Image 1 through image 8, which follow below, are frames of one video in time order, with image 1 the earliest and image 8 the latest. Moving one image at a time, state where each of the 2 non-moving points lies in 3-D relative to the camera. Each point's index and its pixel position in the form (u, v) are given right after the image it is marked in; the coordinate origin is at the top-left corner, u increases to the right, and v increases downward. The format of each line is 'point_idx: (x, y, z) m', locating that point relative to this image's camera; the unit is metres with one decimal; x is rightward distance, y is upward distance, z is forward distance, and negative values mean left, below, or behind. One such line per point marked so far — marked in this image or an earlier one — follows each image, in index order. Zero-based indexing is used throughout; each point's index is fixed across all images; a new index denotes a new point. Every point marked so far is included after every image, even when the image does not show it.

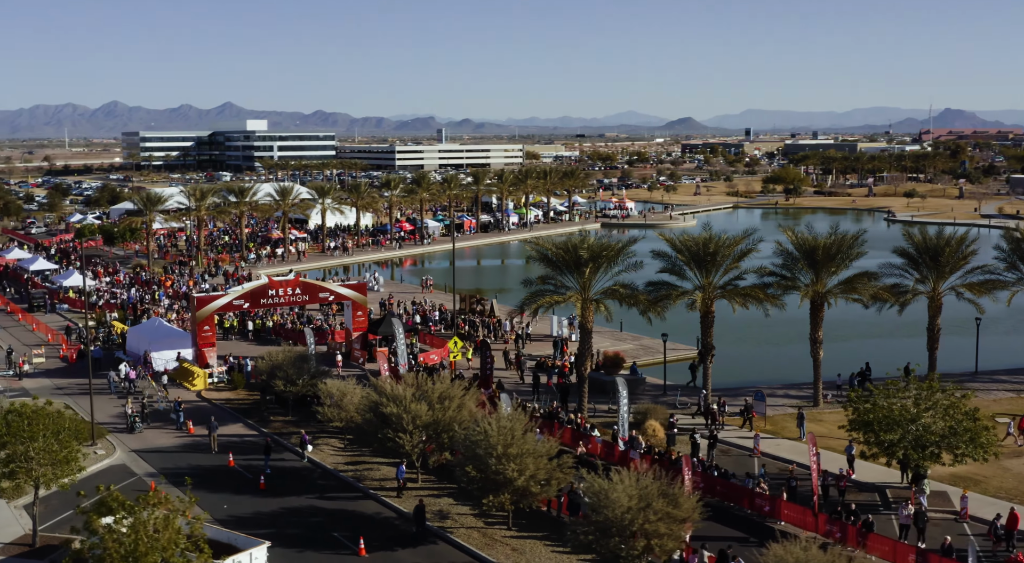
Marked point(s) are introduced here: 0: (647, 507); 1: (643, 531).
0: (+2.5, -4.3, +19.9) m
1: (+2.4, -4.7, +19.6) m
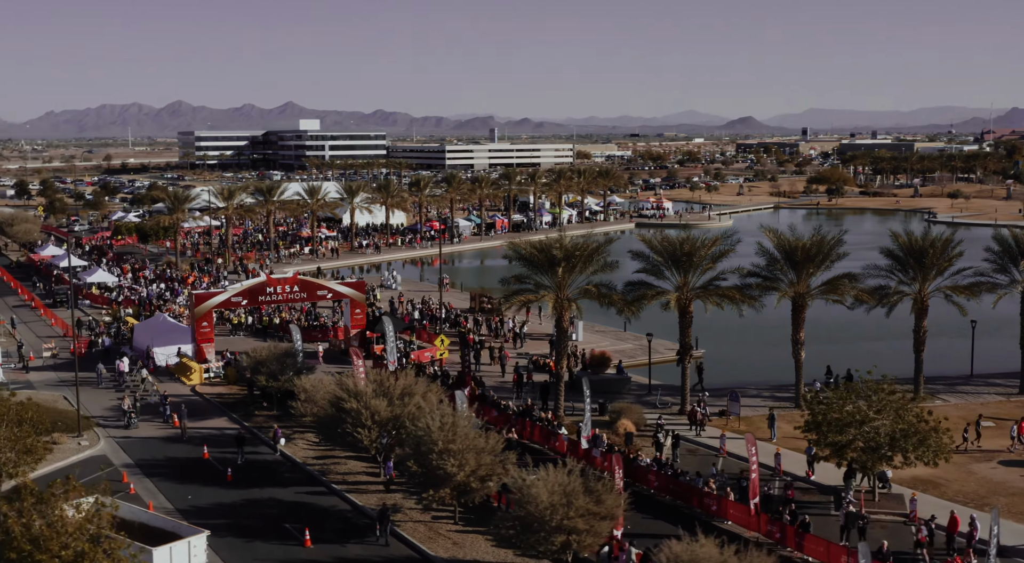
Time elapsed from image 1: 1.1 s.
0: (+1.1, -4.3, +20.1) m
1: (+0.9, -4.7, +19.9) m
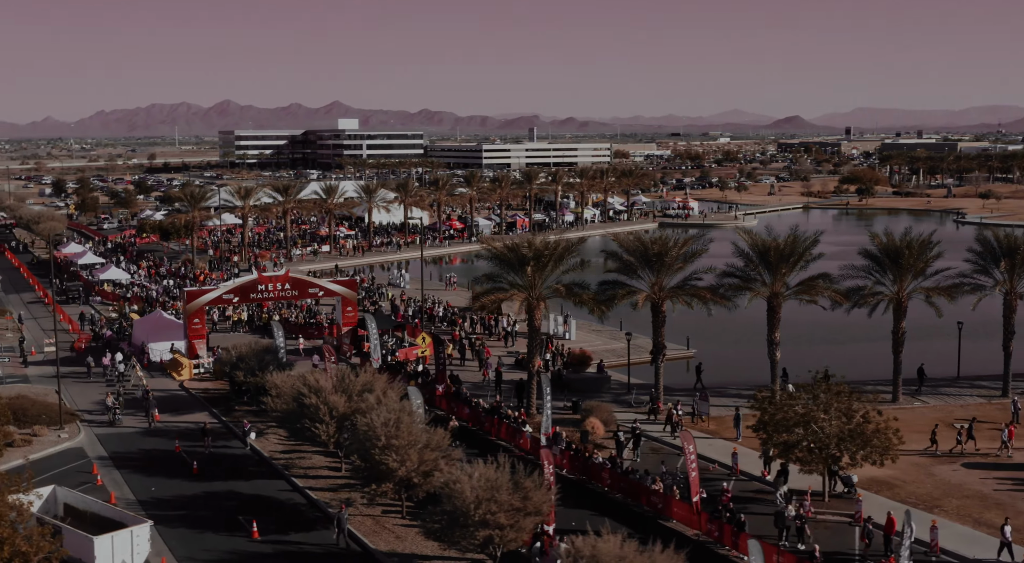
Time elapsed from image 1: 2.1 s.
0: (-0.4, -4.3, +20.4) m
1: (-0.6, -4.7, +20.2) m
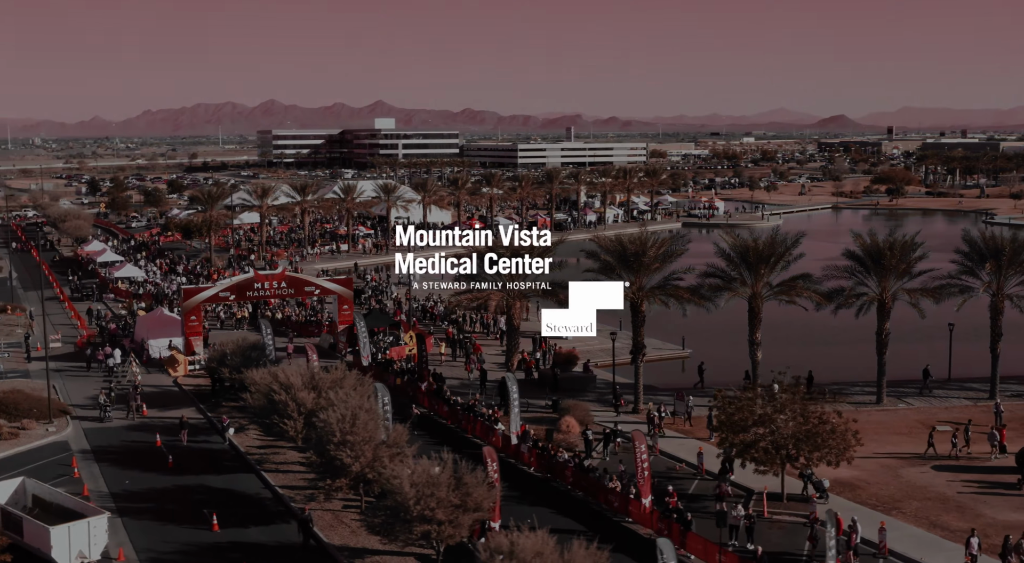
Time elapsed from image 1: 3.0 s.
0: (-1.6, -4.2, +20.7) m
1: (-1.8, -4.6, +20.5) m
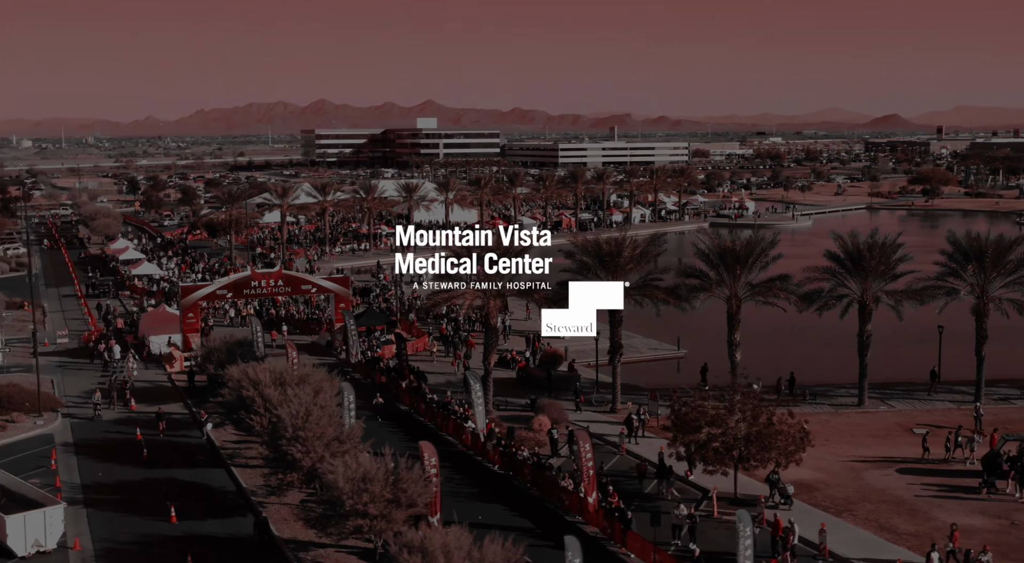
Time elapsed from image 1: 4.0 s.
0: (-3.0, -4.2, +21.1) m
1: (-3.1, -4.6, +20.9) m
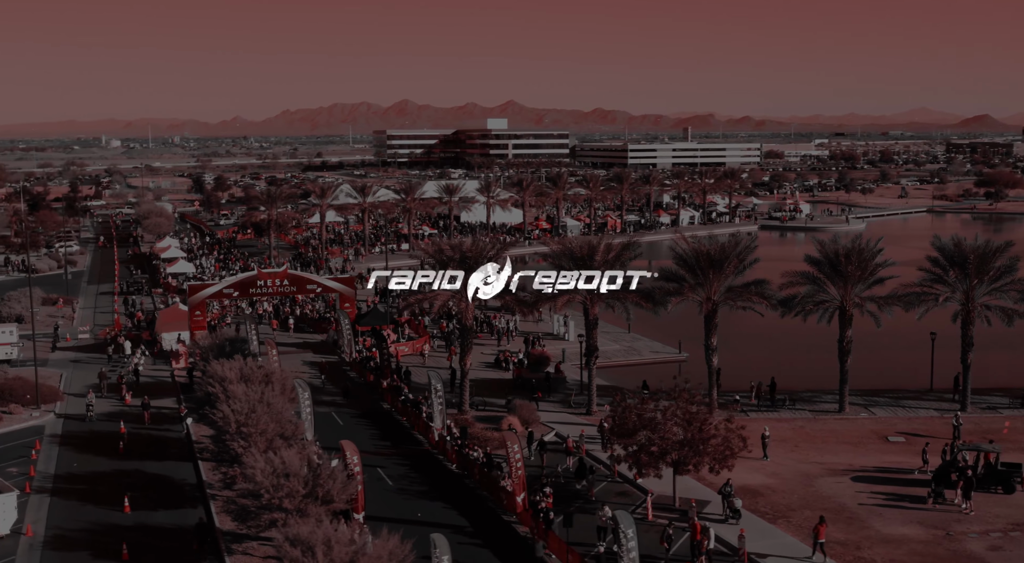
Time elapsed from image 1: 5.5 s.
0: (-4.8, -4.2, +21.8) m
1: (-5.0, -4.6, +21.6) m
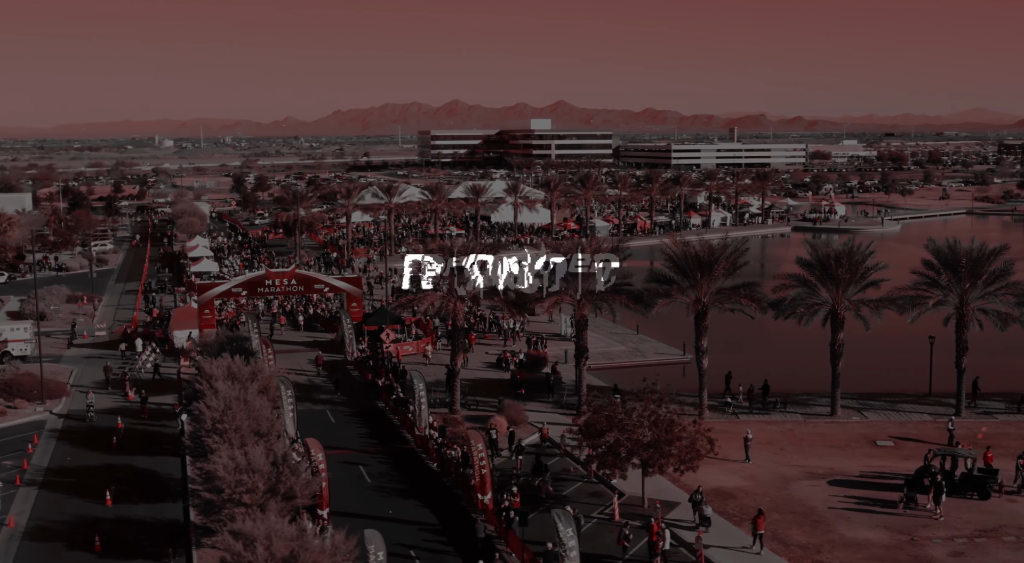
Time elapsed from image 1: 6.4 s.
0: (-5.7, -4.3, +22.3) m
1: (-5.9, -4.6, +22.1) m
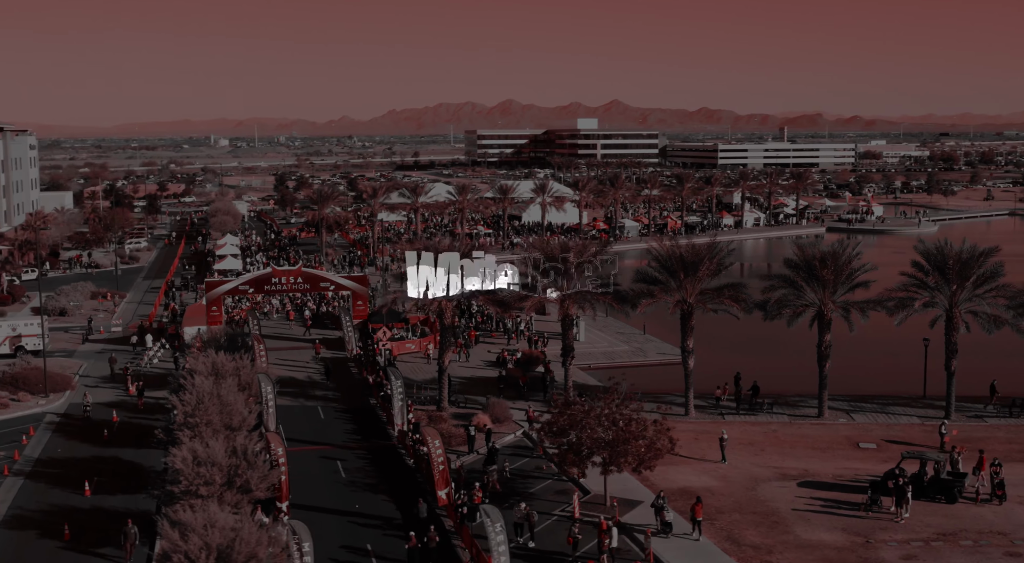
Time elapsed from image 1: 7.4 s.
0: (-6.8, -4.2, +22.9) m
1: (-7.0, -4.6, +22.7) m
